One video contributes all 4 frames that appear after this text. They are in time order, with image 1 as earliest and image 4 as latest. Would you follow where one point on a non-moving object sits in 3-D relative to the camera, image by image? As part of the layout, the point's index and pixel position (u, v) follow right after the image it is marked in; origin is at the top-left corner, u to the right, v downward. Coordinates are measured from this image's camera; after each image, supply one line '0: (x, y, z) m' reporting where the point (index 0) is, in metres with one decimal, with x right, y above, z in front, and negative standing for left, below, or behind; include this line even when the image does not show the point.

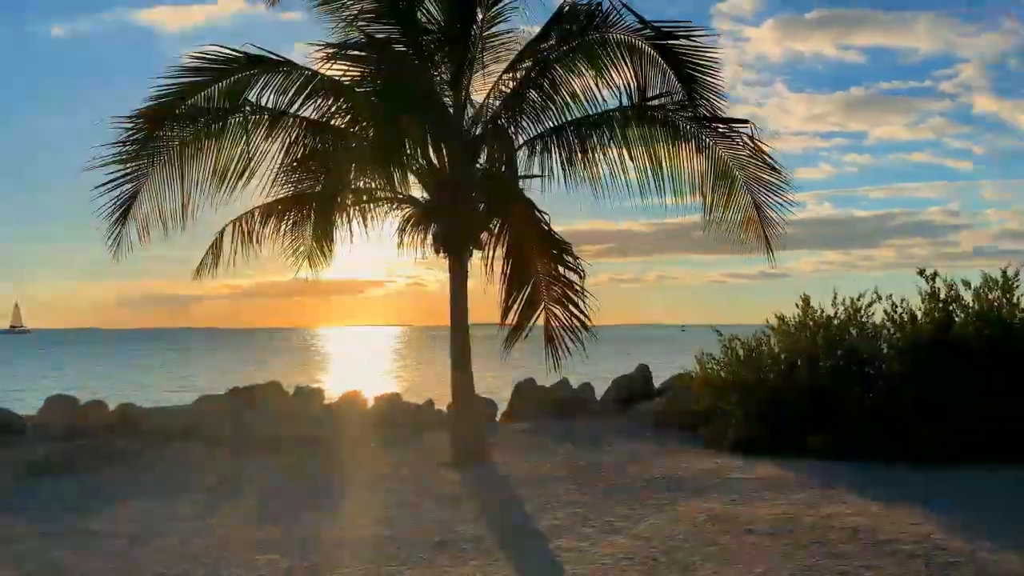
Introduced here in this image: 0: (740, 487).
0: (+1.9, -1.7, +7.4) m
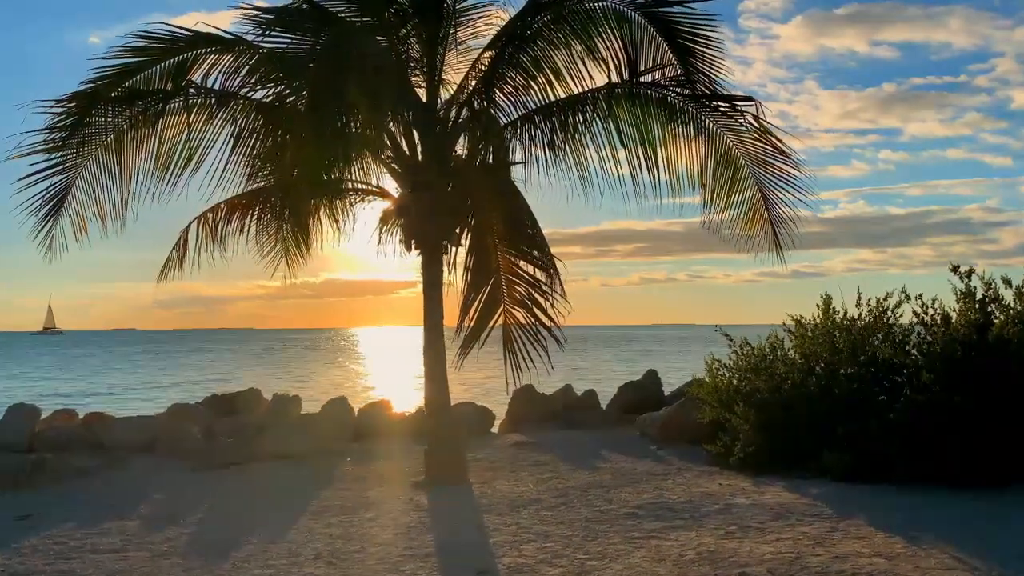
0: (+1.6, -1.7, +6.4) m
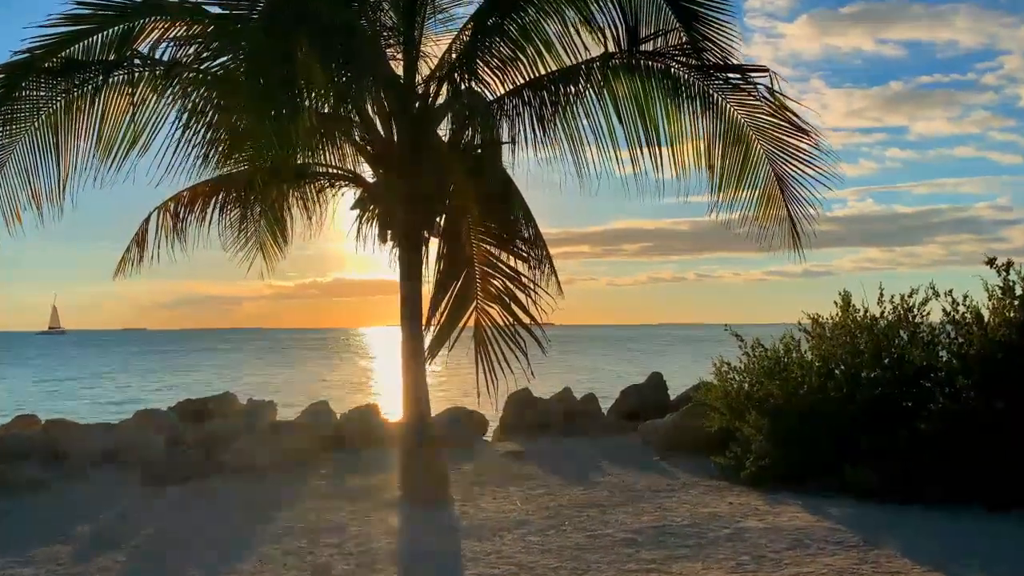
0: (+1.5, -1.6, +5.6) m
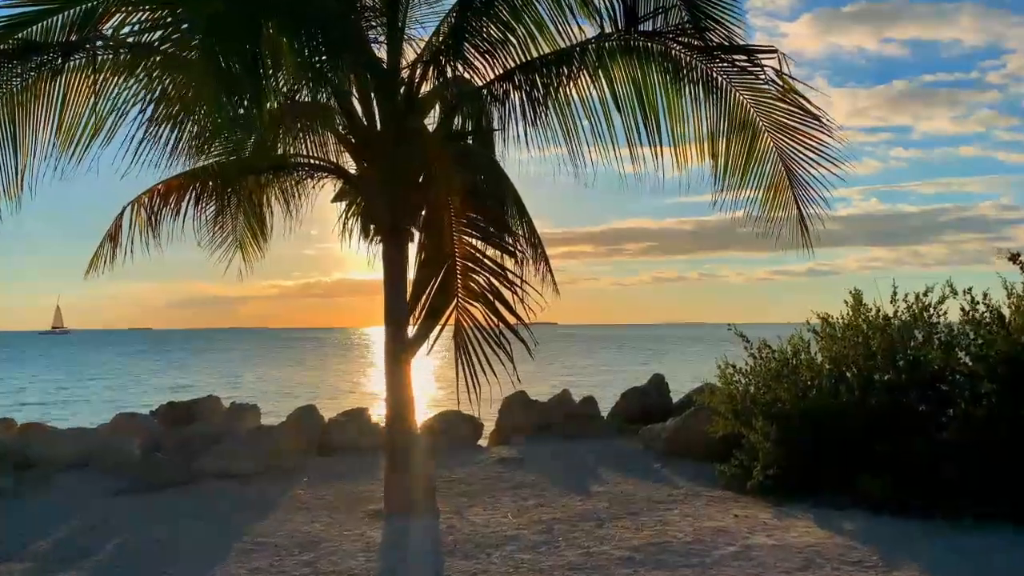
0: (+1.4, -1.6, +5.1) m
